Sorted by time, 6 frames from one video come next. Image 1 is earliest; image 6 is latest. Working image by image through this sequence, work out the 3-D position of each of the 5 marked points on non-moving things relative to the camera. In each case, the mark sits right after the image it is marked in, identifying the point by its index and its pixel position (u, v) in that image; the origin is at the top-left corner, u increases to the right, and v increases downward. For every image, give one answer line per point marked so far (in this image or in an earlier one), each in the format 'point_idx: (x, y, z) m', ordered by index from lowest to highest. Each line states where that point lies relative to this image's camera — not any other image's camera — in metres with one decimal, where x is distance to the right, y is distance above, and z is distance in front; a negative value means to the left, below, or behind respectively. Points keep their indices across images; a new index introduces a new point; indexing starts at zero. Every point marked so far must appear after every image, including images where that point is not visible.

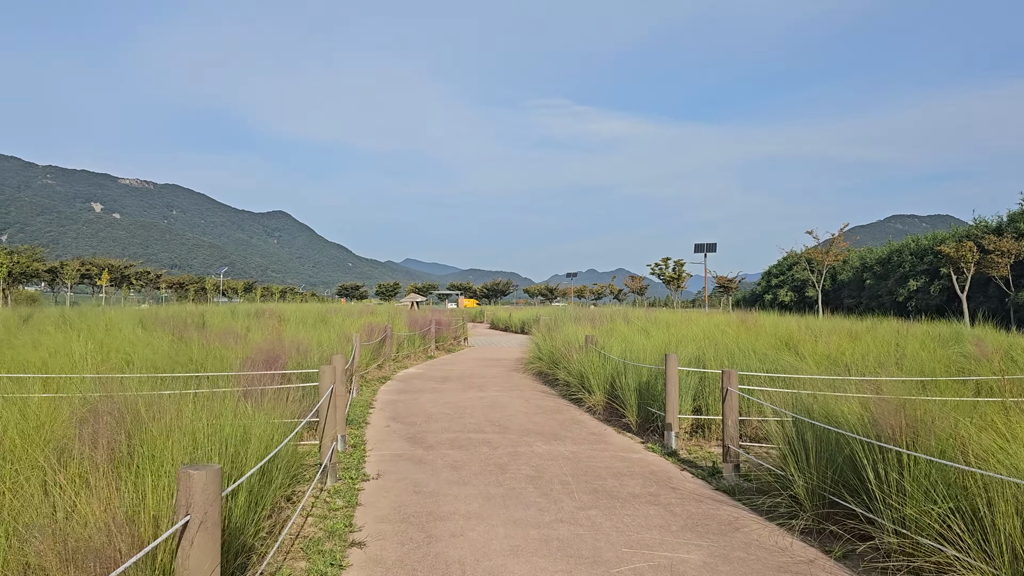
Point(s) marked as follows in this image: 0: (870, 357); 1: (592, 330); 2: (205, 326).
0: (+3.1, -0.6, +7.1) m
1: (+1.0, -0.5, +10.2) m
2: (-3.4, -0.4, +9.0) m
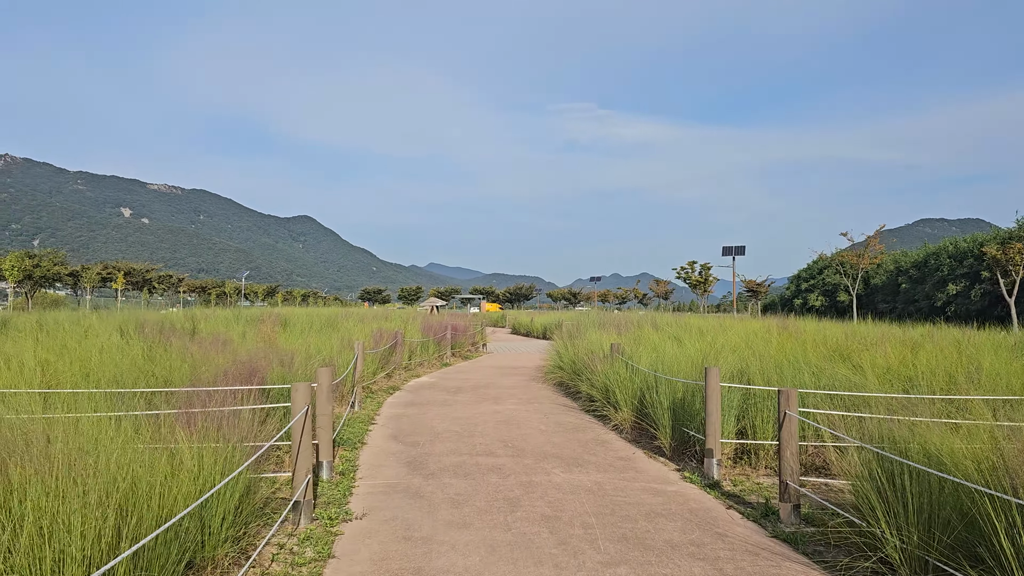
0: (+3.2, -0.6, +6.2) m
1: (+1.2, -0.6, +9.3) m
2: (-3.3, -0.5, +8.3) m
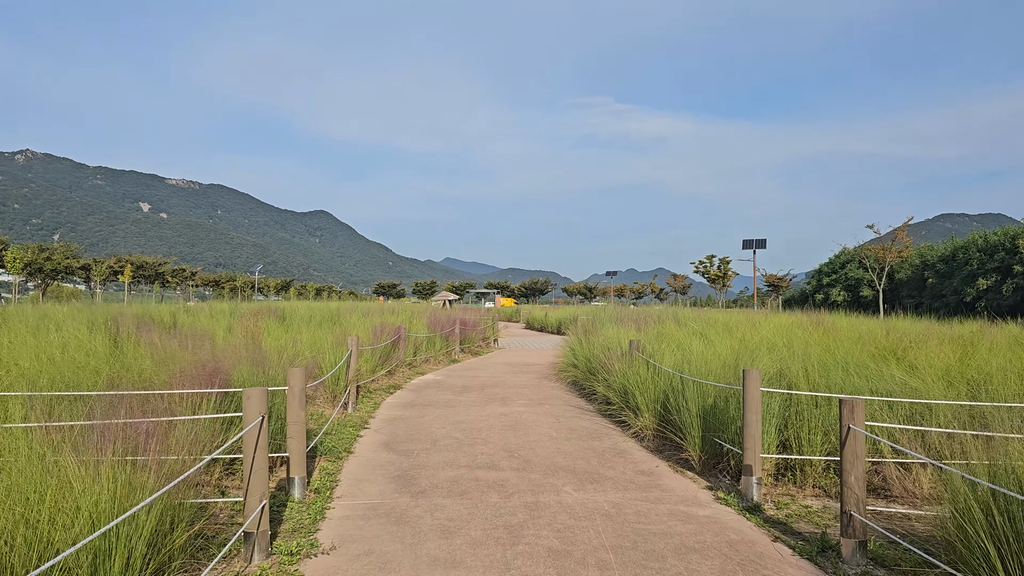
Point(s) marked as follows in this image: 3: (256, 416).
0: (+3.3, -0.5, +5.4) m
1: (+1.3, -0.5, +8.6) m
2: (-3.2, -0.4, +7.6) m
3: (-1.0, -0.5, +3.2) m
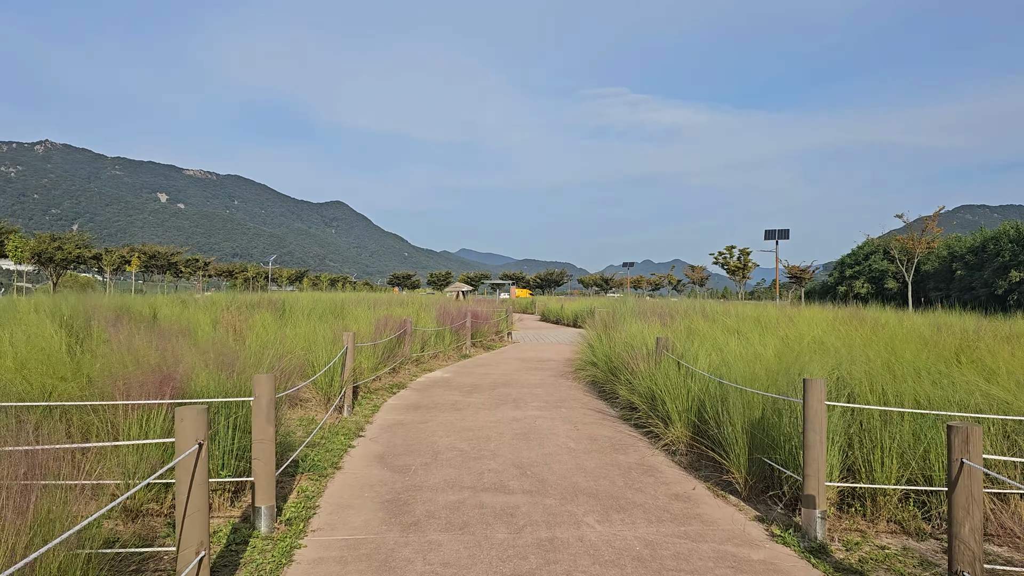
0: (+3.3, -0.5, +4.6) m
1: (+1.4, -0.4, +7.8) m
2: (-3.1, -0.3, +6.9) m
3: (-1.0, -0.5, +2.5) m
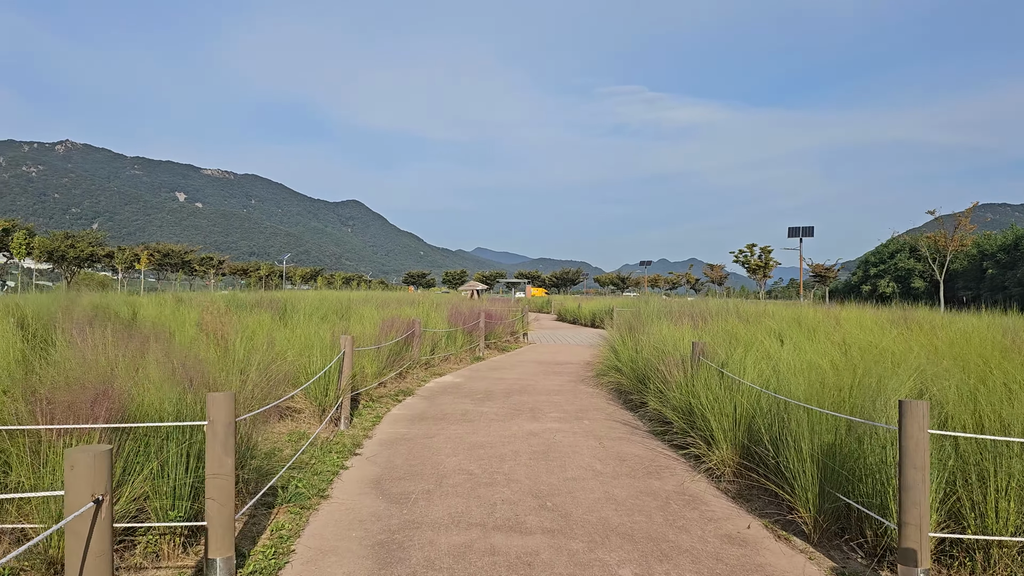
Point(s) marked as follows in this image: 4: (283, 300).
0: (+3.4, -0.5, +3.8) m
1: (+1.6, -0.4, +7.1) m
2: (-2.9, -0.3, +6.3) m
3: (-0.9, -0.5, +1.8) m
4: (-3.4, -0.2, +12.1) m
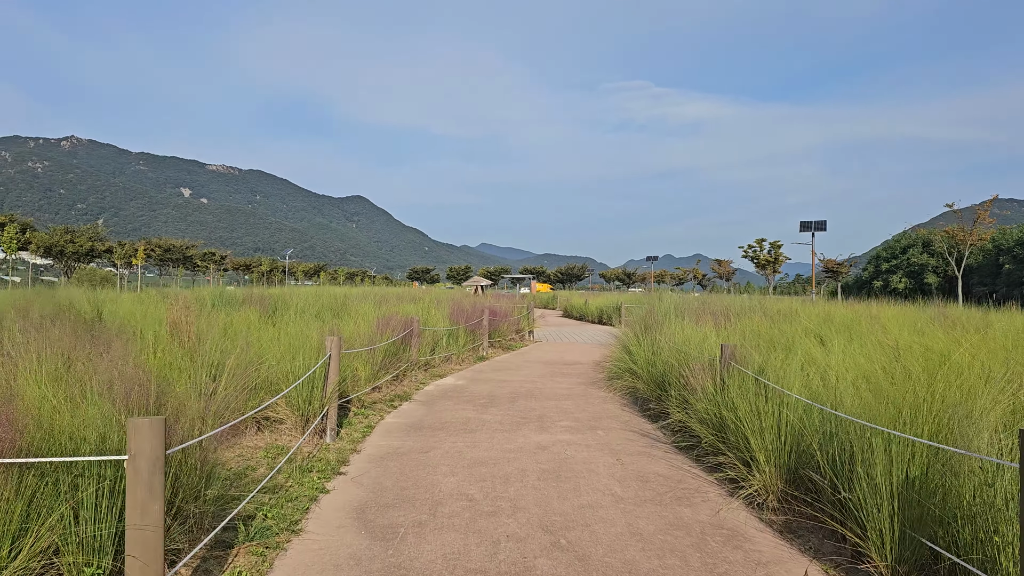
0: (+3.4, -0.5, +3.1) m
1: (+1.6, -0.3, +6.4) m
2: (-2.9, -0.2, +5.6) m
3: (-0.9, -0.5, +1.2) m
4: (-3.3, -0.1, +11.5) m
